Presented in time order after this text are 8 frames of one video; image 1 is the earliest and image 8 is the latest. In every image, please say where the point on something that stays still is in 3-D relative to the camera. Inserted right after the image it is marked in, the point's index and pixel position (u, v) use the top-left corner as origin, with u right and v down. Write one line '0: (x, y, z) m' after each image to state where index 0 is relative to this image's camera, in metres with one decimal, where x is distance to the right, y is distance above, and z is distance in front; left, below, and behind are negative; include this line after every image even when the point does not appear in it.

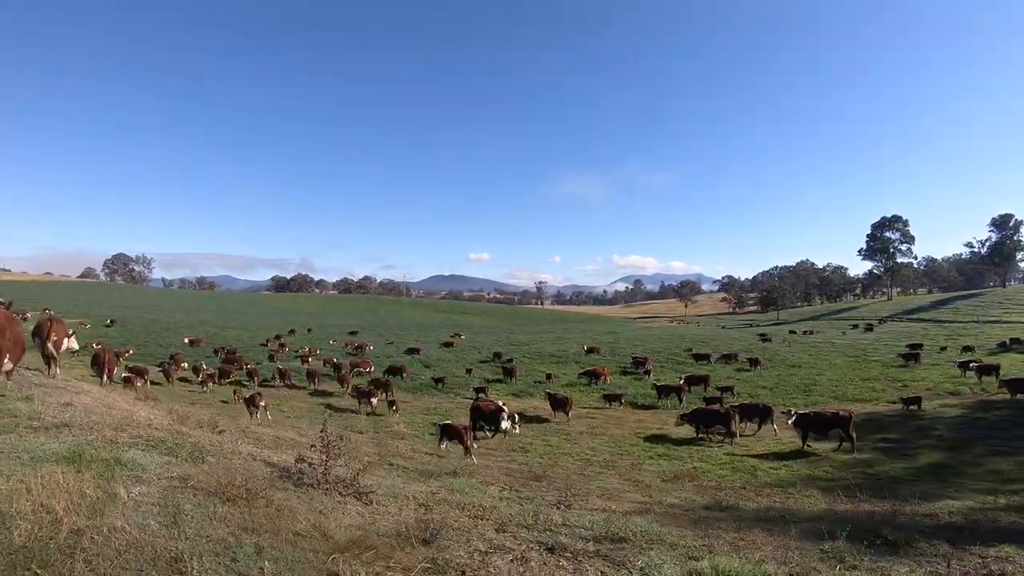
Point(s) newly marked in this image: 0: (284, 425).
0: (-4.9, -3.2, +12.0) m
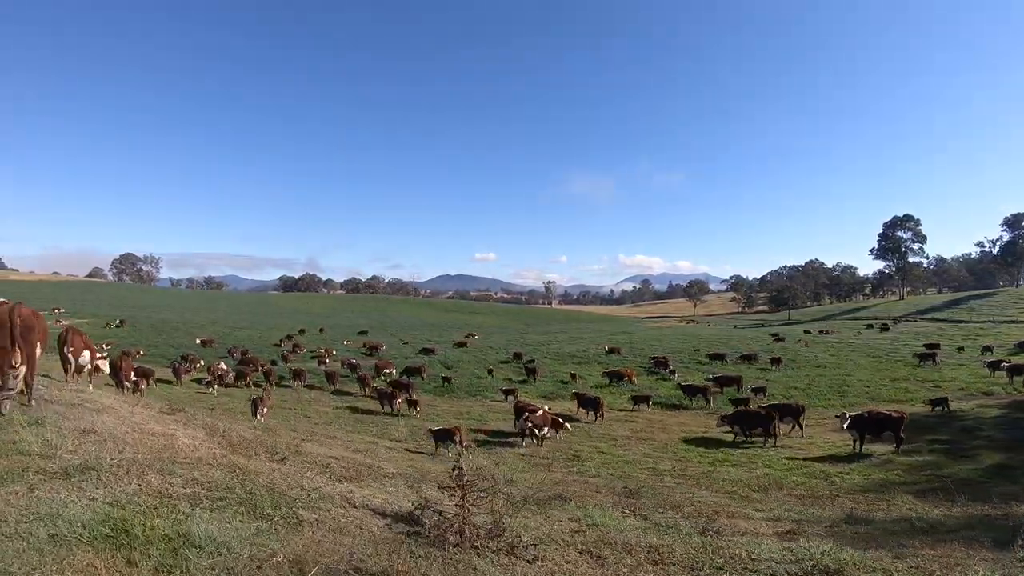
0: (-3.9, -3.2, +11.6) m
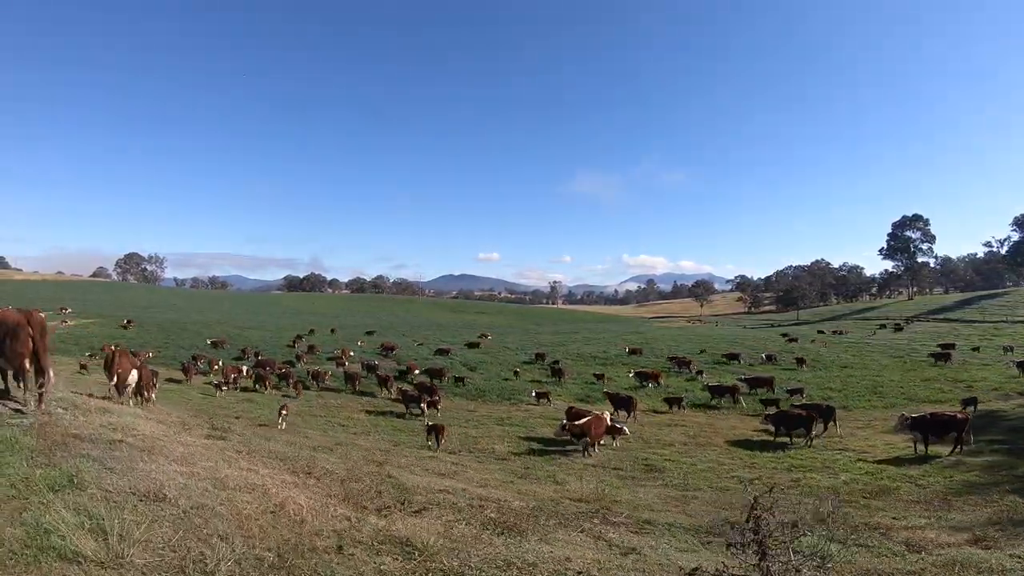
0: (-2.8, -3.1, +11.1) m
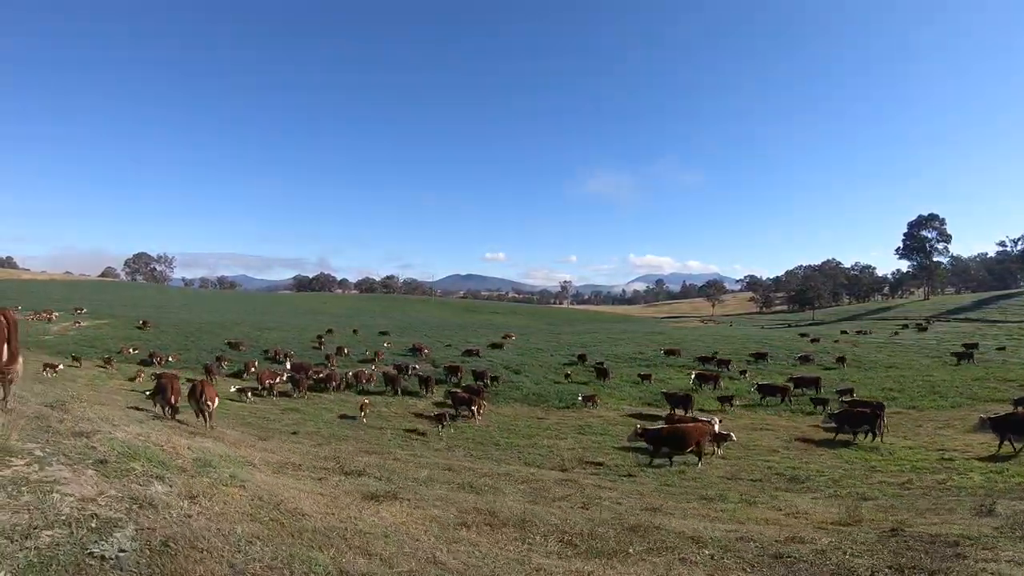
0: (-0.9, -3.1, +10.5) m
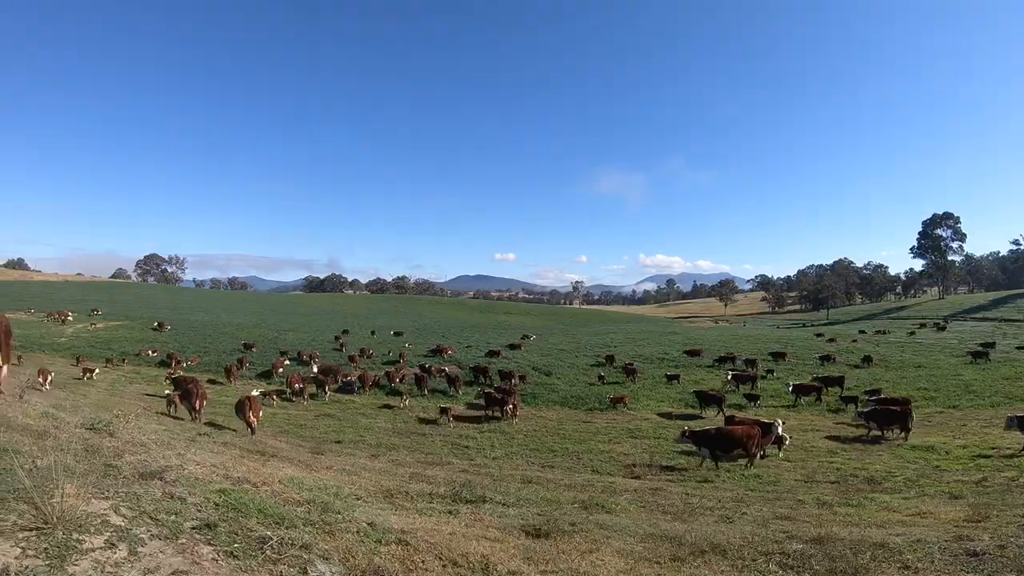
0: (+0.1, -3.0, +10.3) m
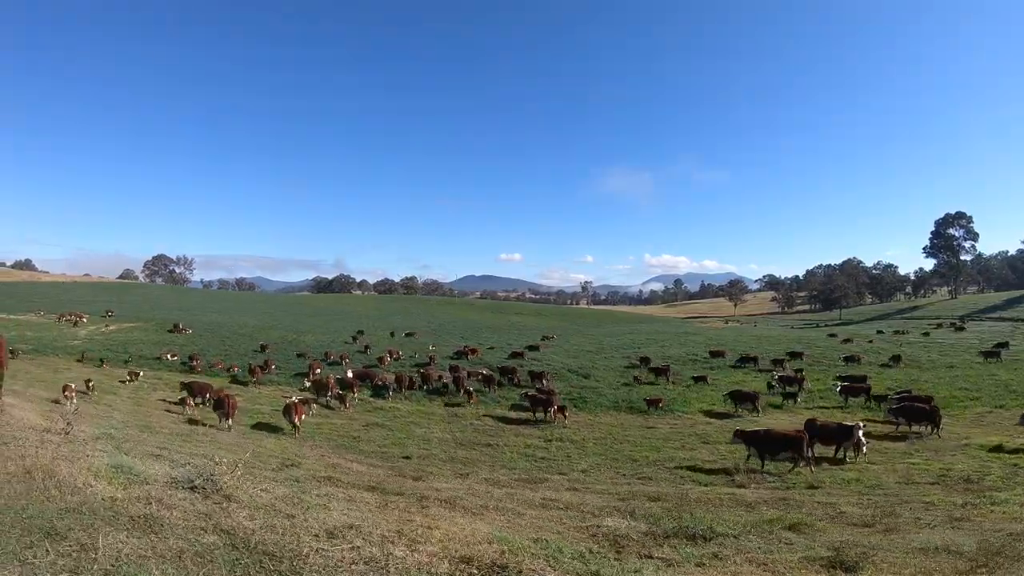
0: (+1.5, -3.1, +9.9) m
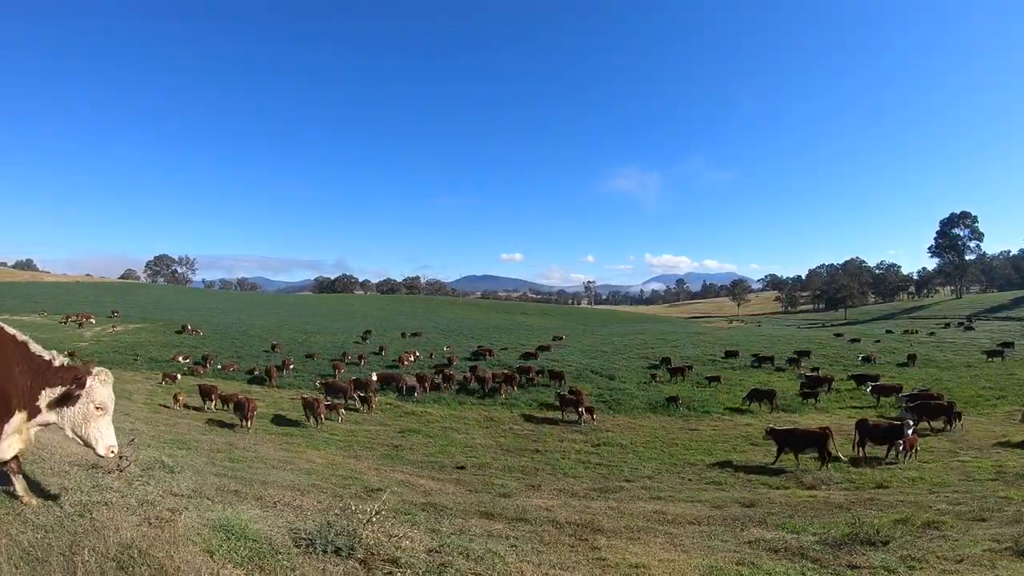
0: (+2.5, -3.1, +9.7) m
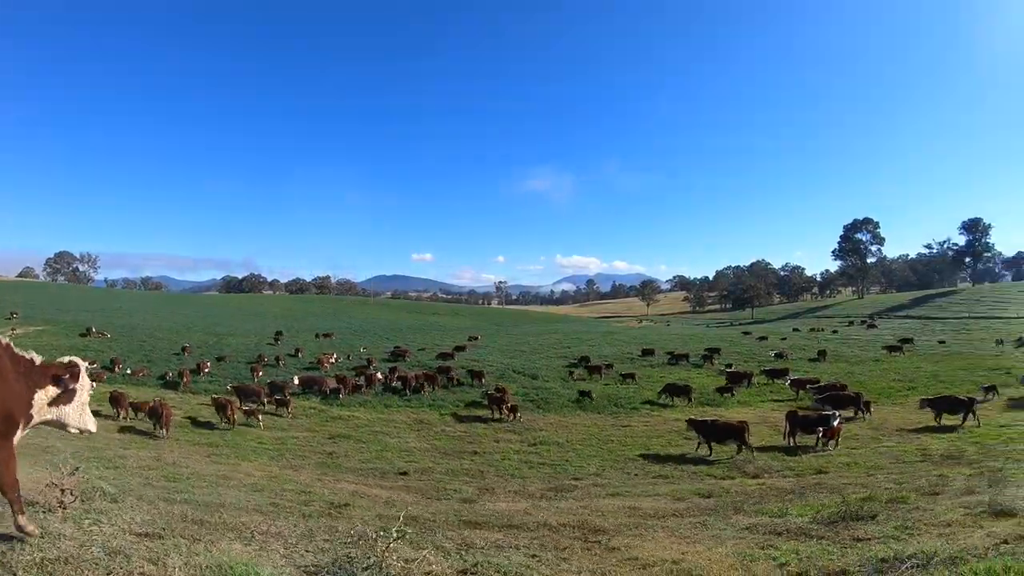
0: (+1.5, -3.2, +10.3) m
